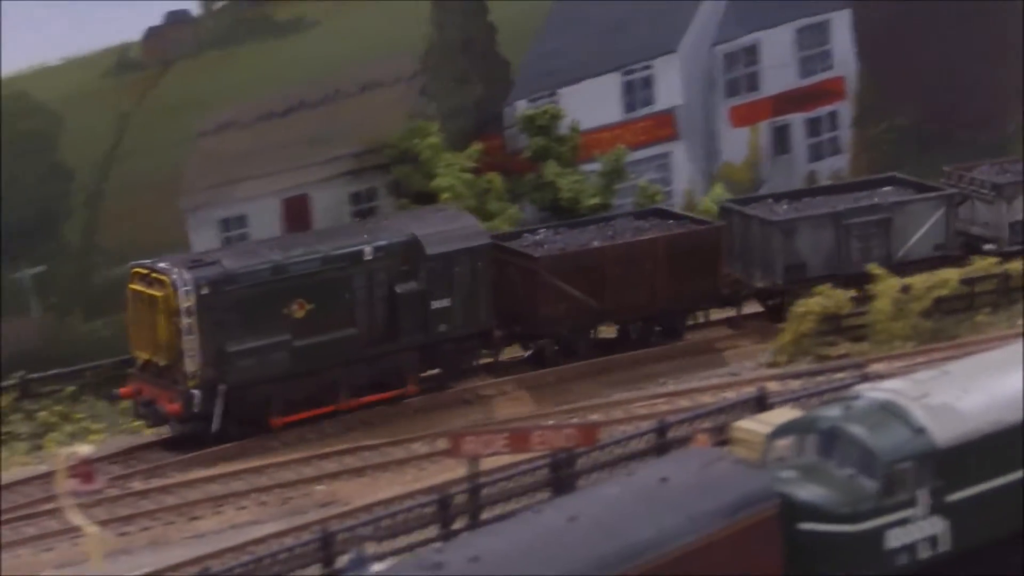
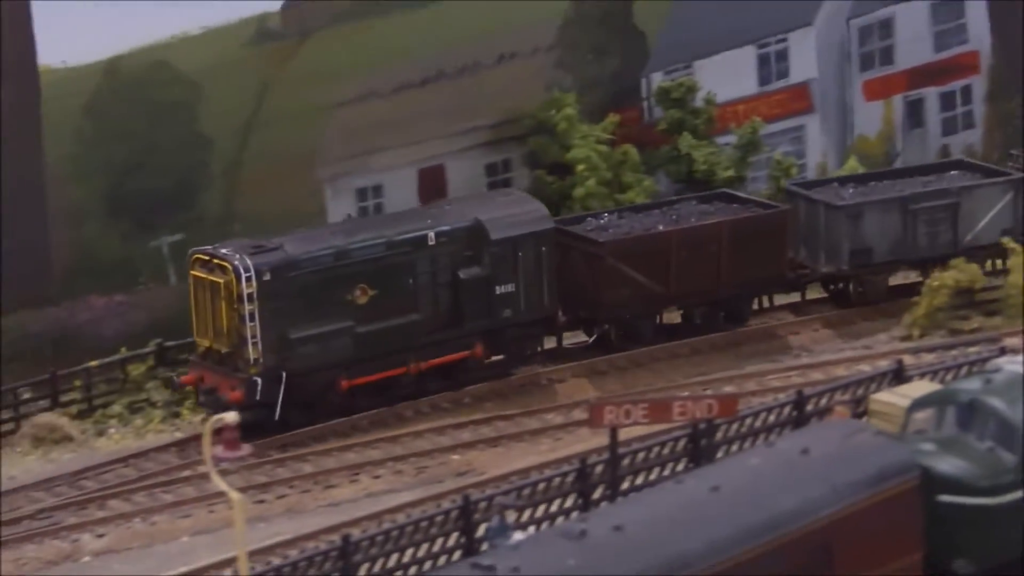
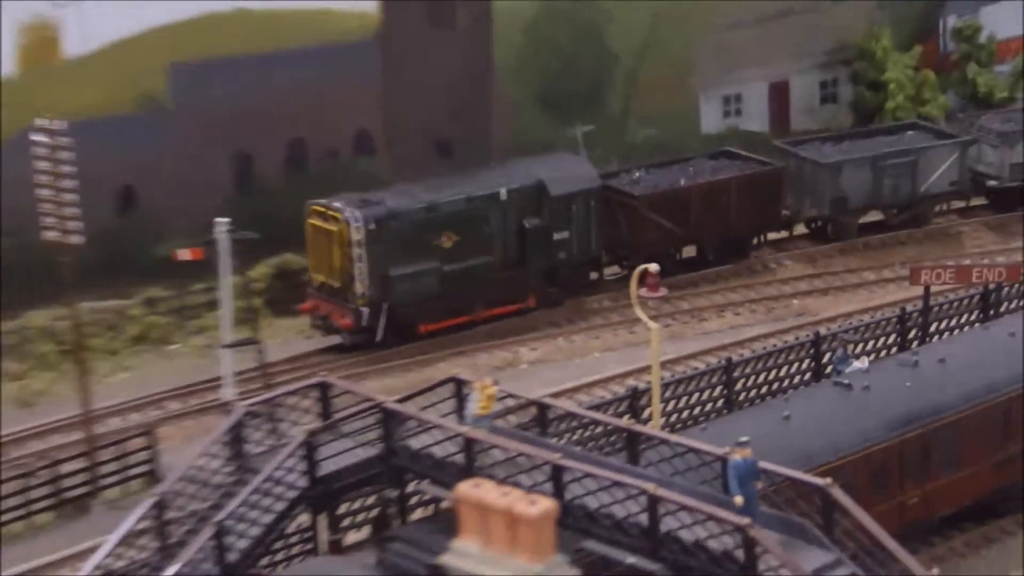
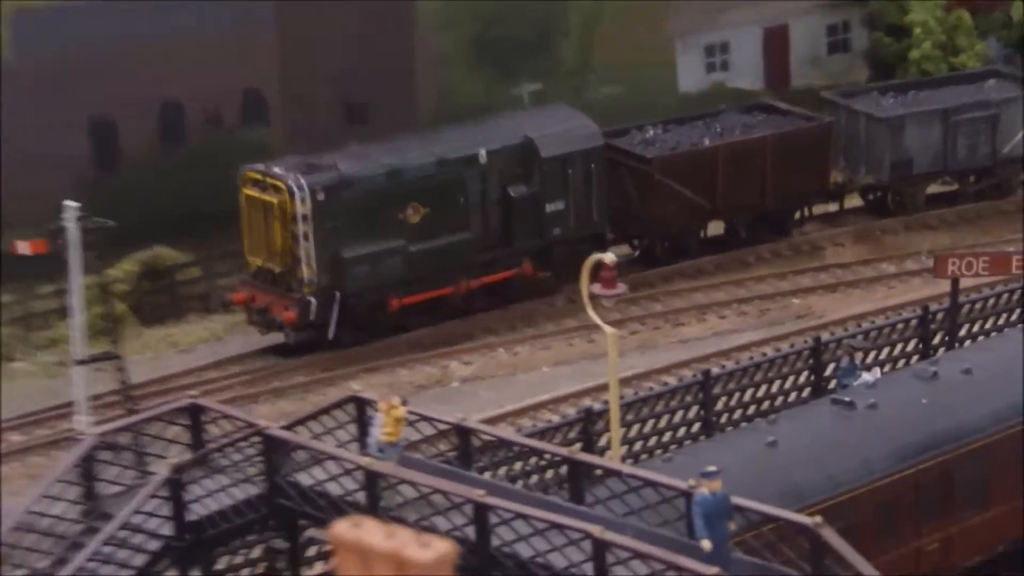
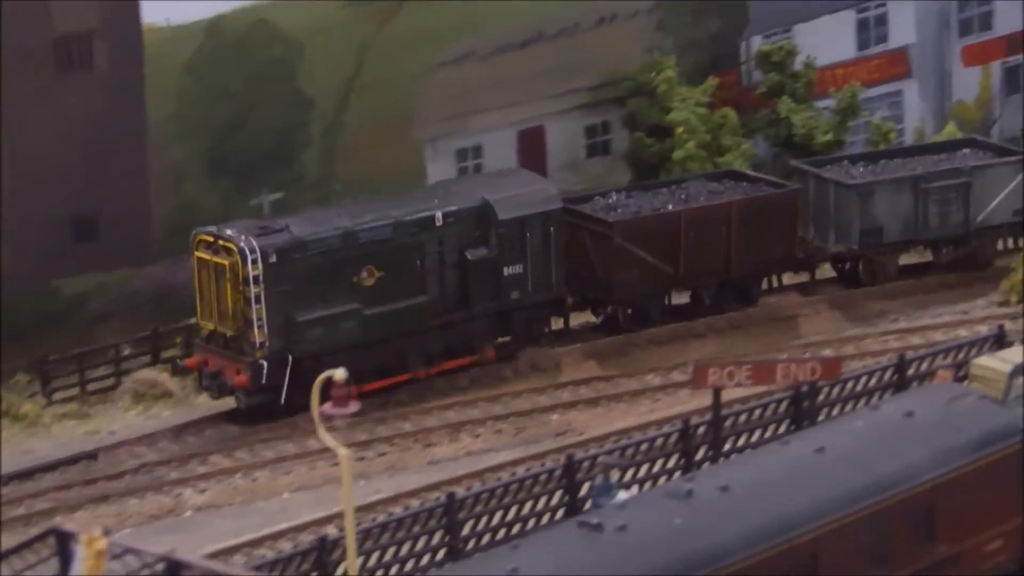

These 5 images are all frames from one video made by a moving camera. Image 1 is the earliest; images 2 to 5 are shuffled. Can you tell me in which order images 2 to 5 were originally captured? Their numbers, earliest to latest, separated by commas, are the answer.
2, 5, 4, 3
